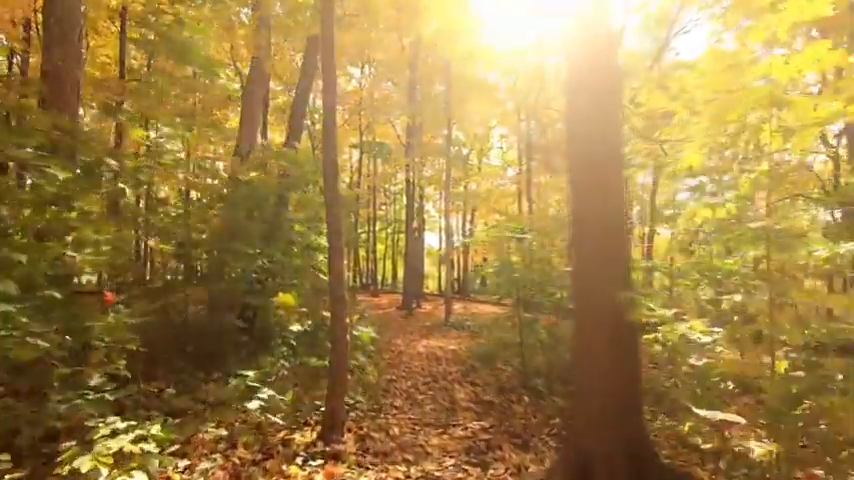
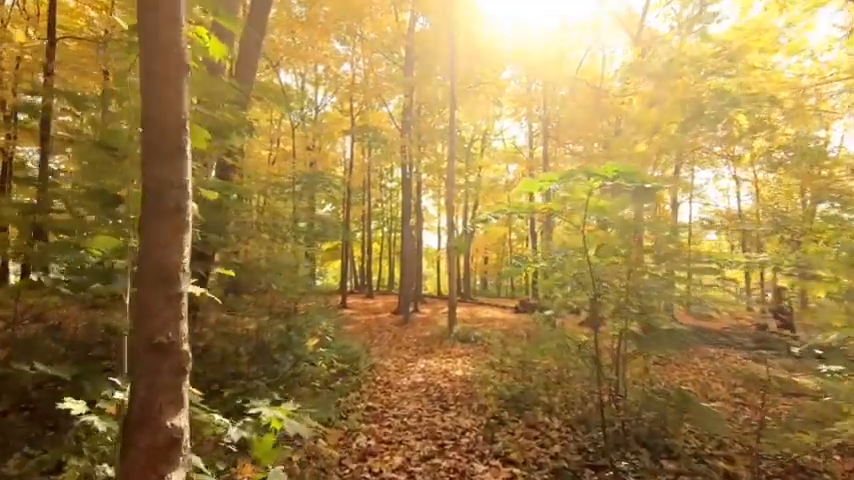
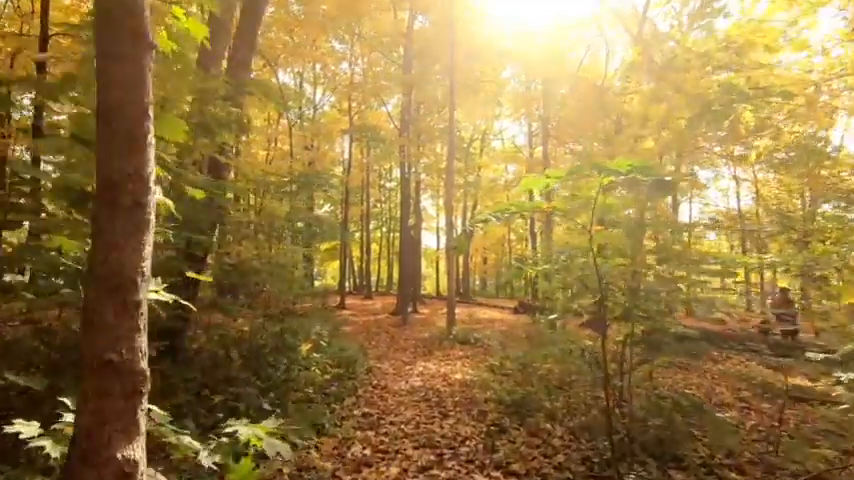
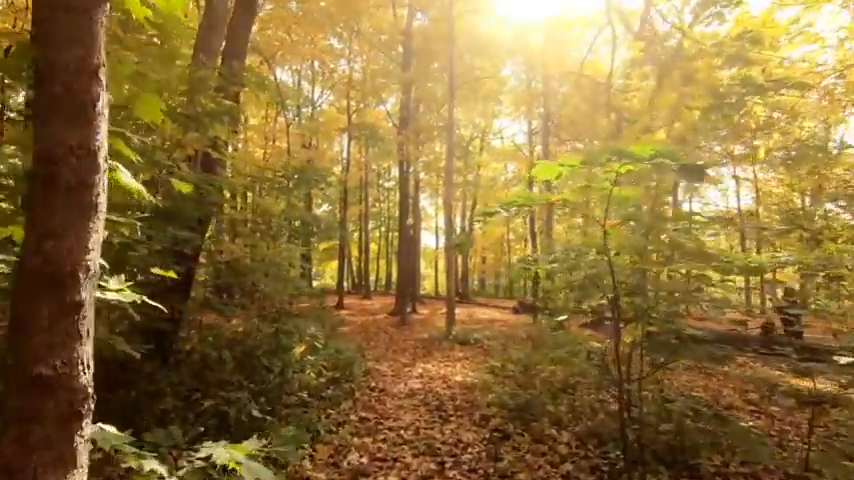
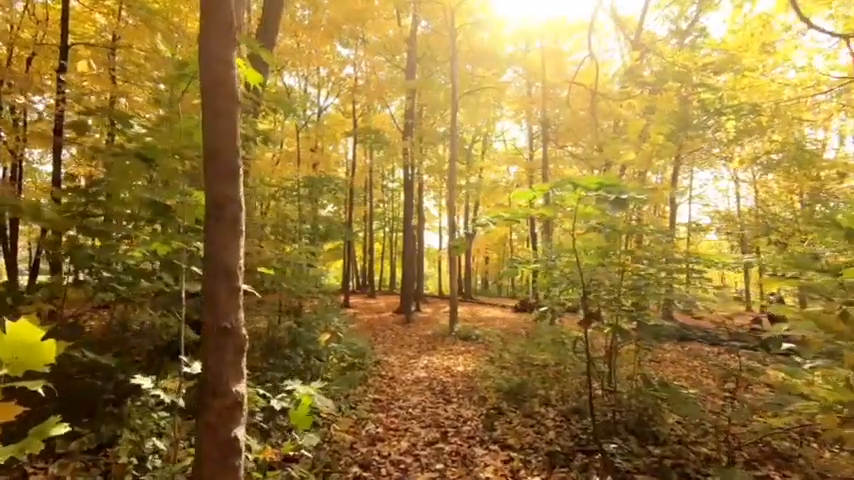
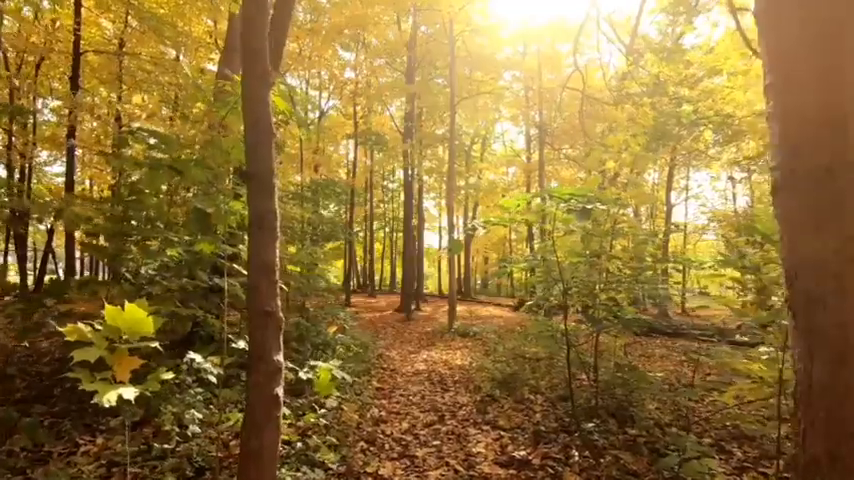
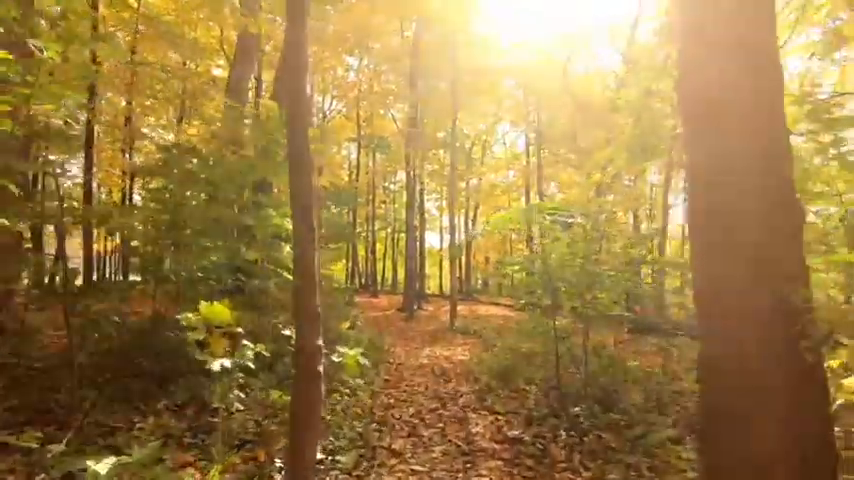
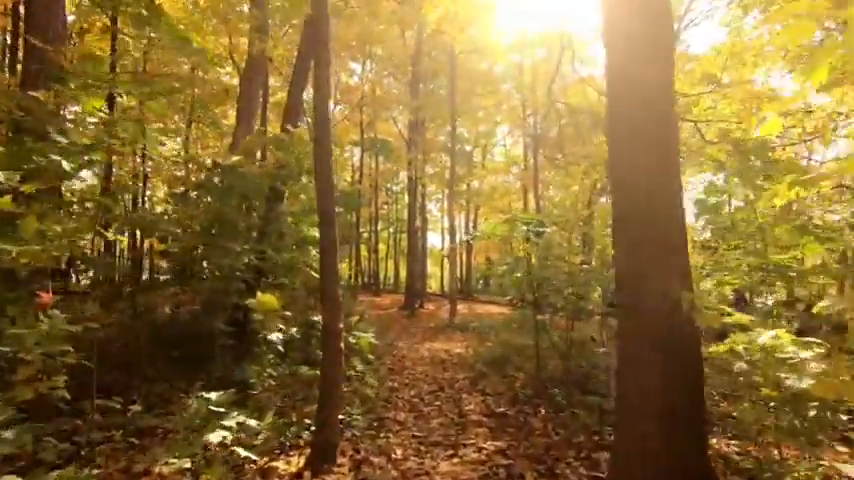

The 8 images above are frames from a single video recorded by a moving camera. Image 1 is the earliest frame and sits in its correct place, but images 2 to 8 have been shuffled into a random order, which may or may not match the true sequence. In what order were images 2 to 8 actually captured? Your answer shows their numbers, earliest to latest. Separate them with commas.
8, 7, 6, 5, 2, 3, 4
